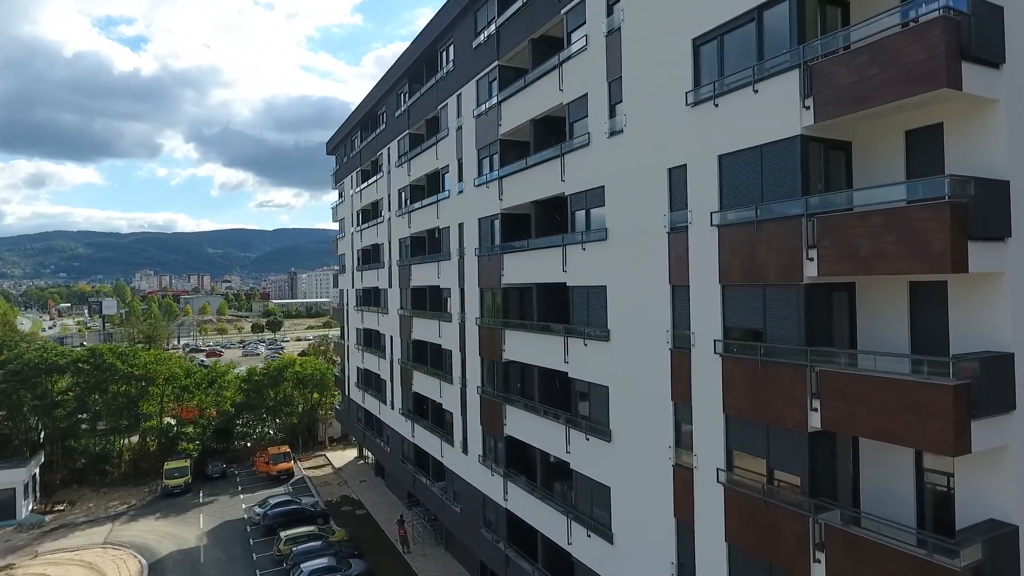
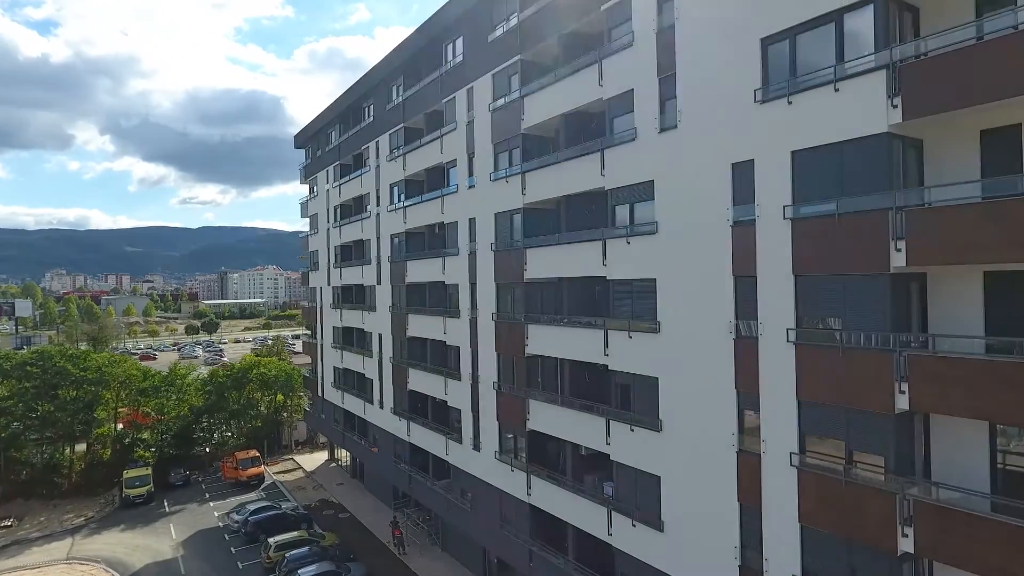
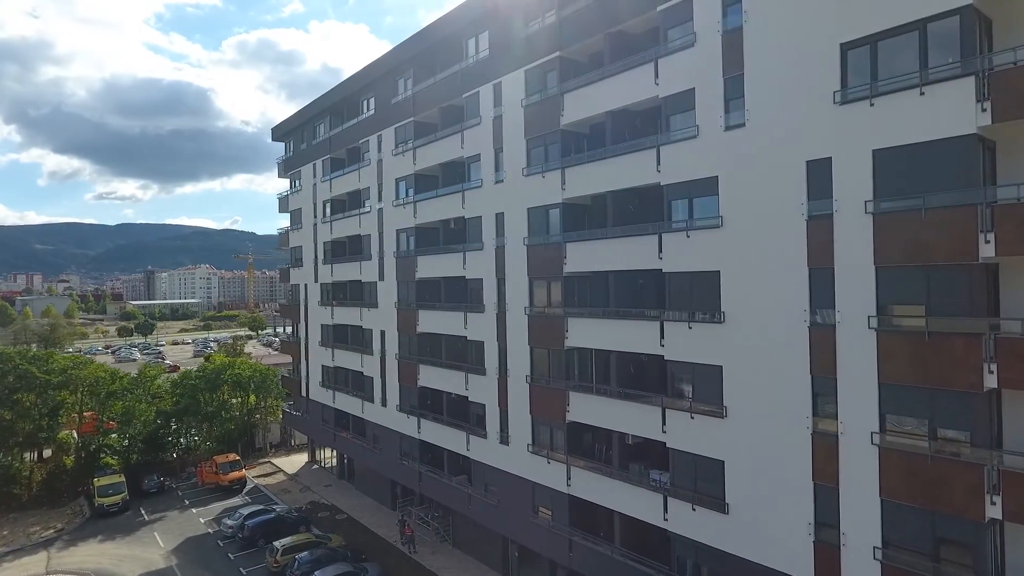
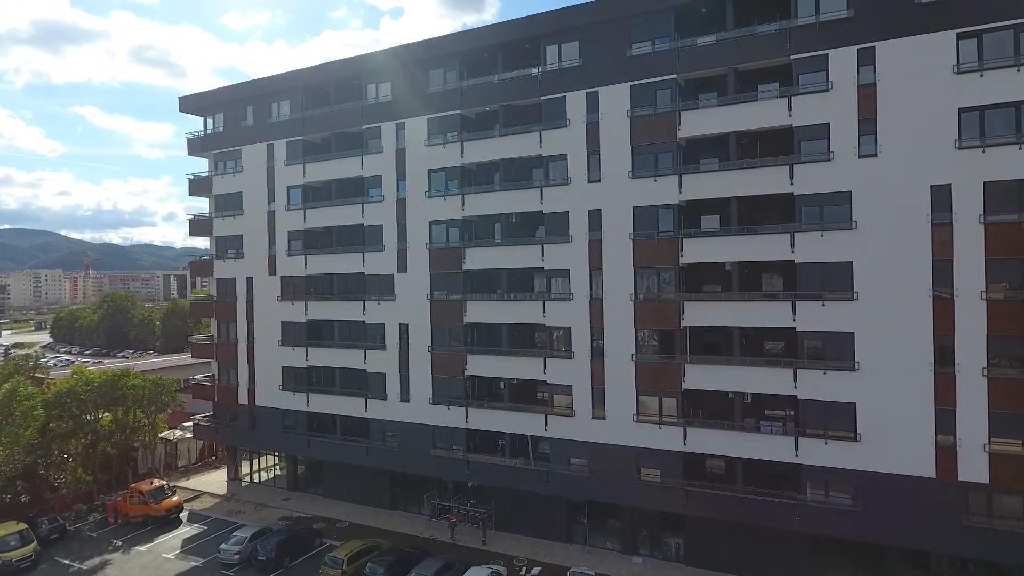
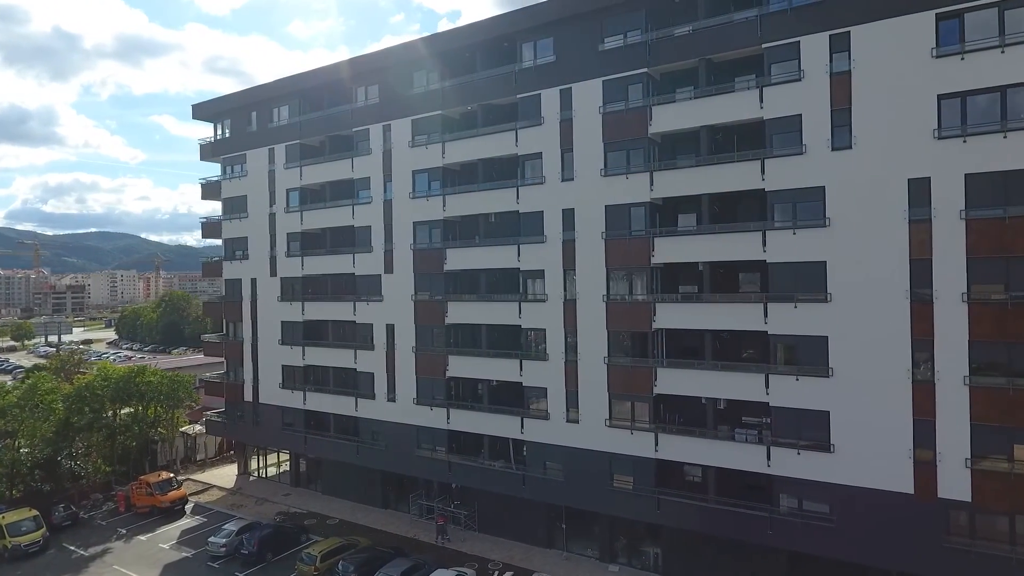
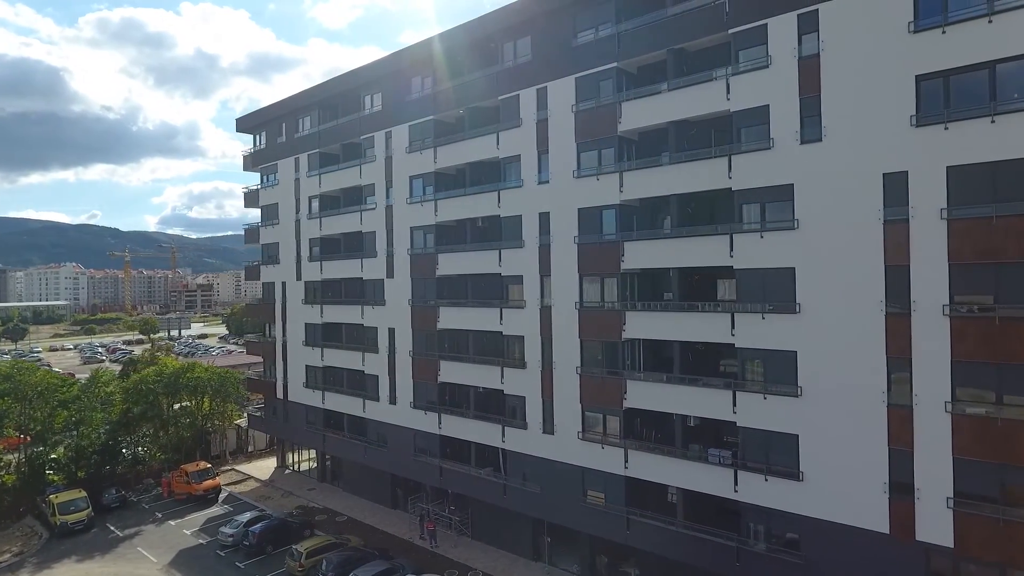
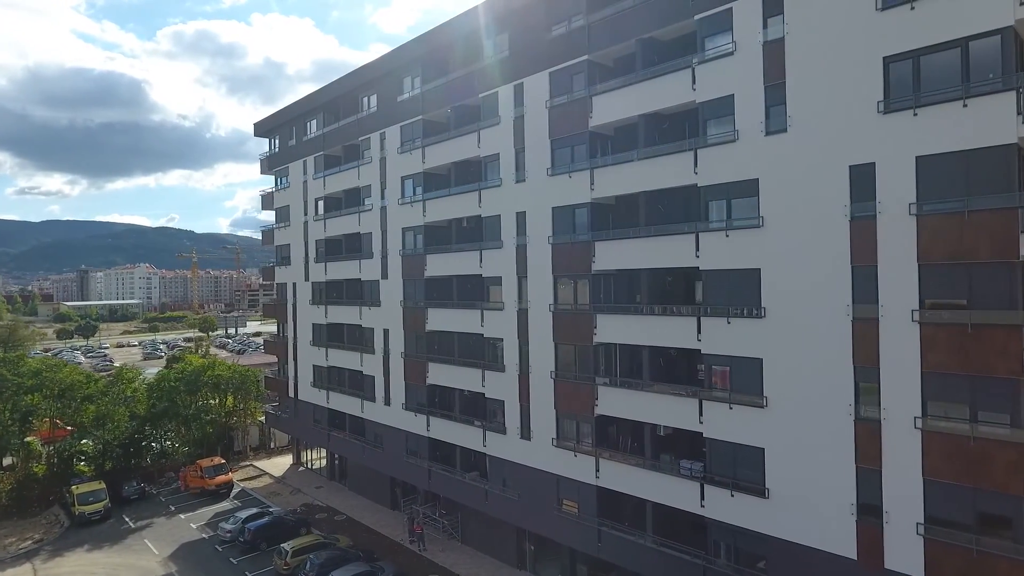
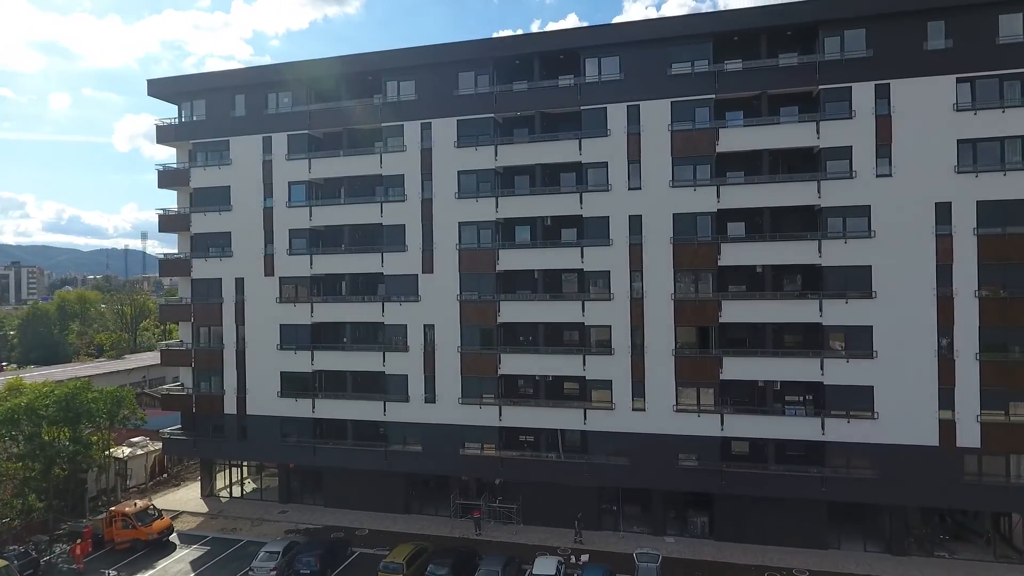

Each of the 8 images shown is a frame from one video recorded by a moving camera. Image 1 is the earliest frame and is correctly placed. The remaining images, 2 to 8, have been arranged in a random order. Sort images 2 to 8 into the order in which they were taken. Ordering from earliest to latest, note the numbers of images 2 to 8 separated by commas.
2, 3, 7, 6, 5, 4, 8
